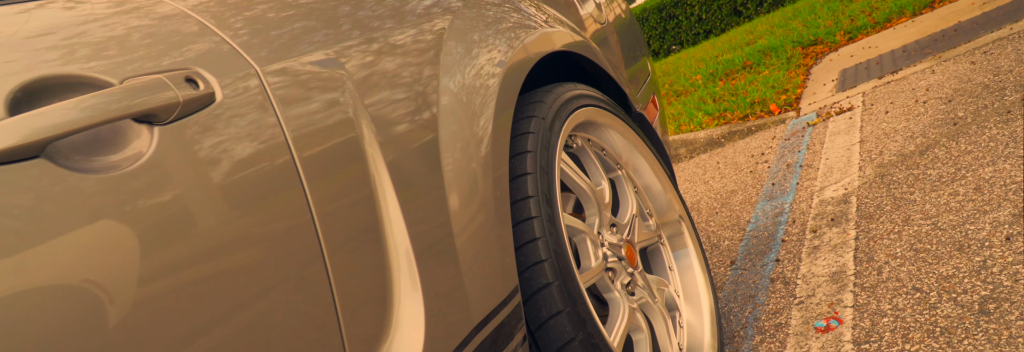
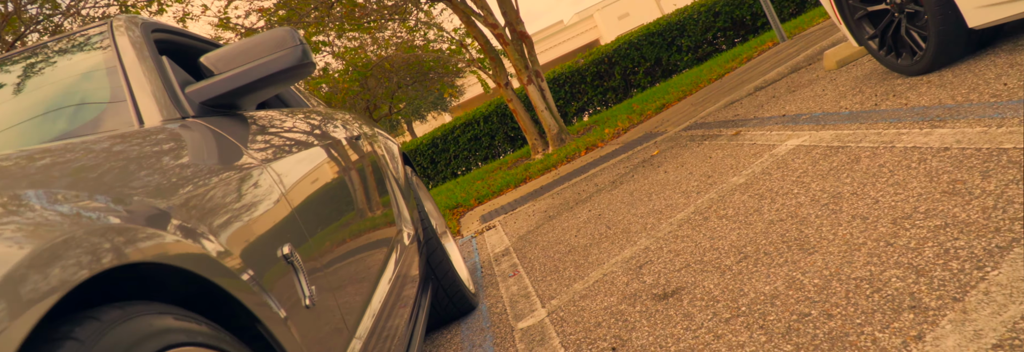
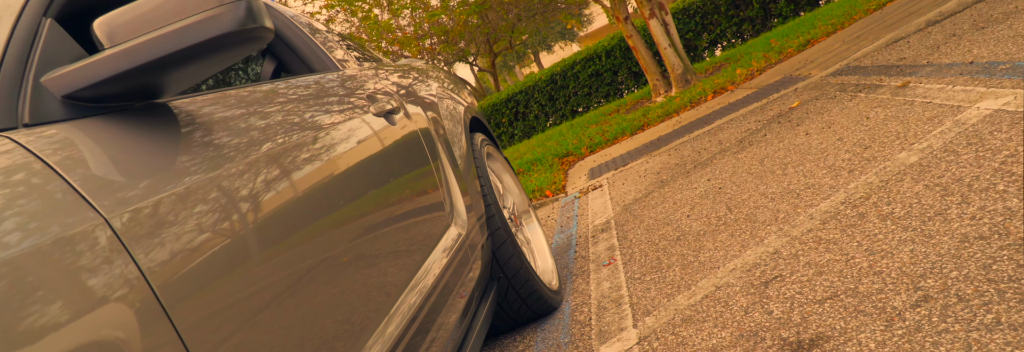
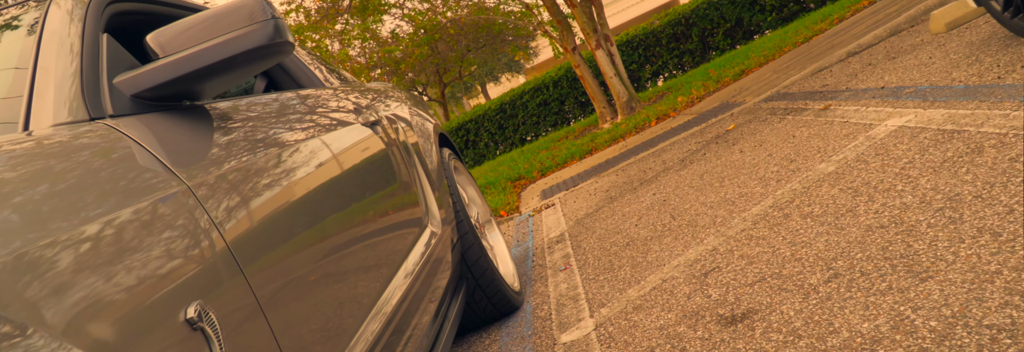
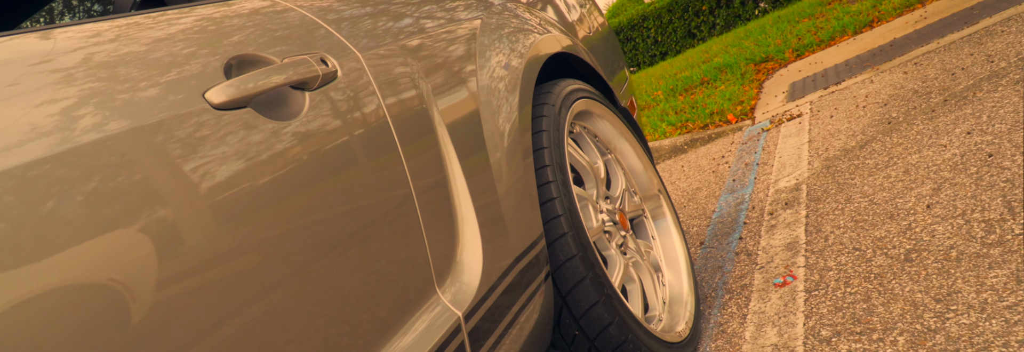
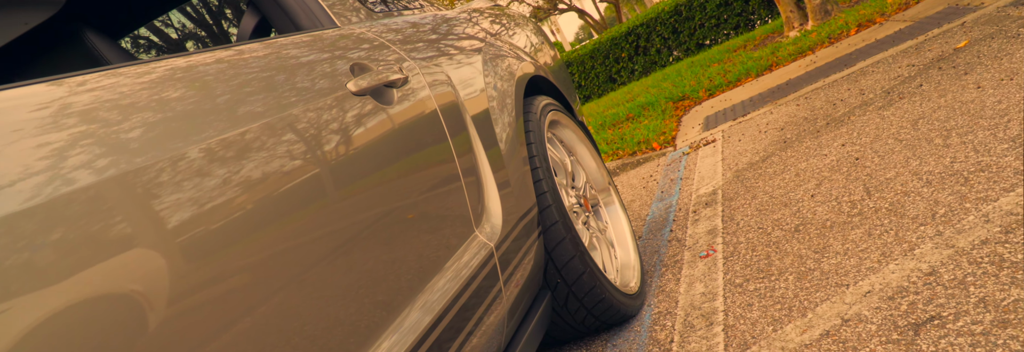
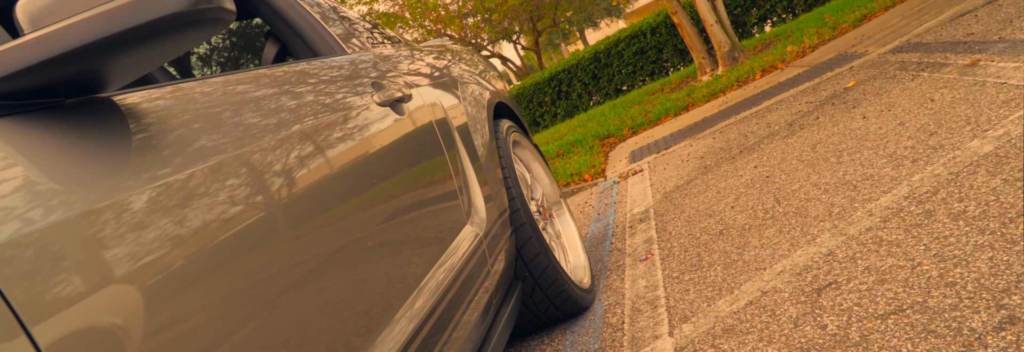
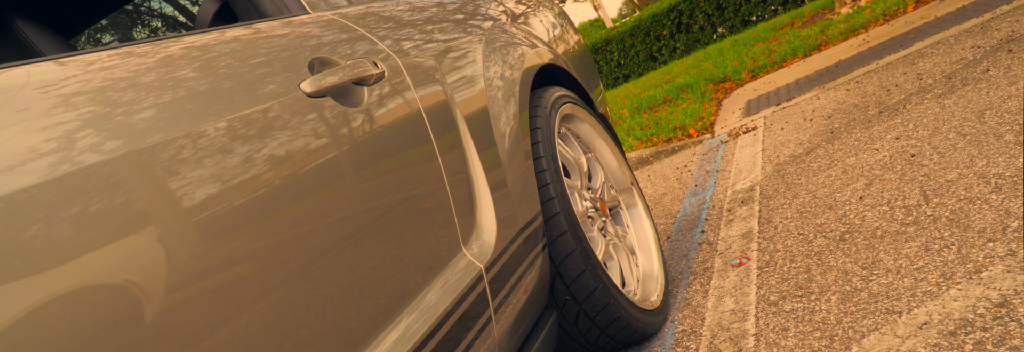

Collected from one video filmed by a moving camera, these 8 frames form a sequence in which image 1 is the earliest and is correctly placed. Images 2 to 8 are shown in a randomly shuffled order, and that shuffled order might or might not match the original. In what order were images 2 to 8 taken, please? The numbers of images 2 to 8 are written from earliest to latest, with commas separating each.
5, 8, 6, 7, 3, 4, 2
